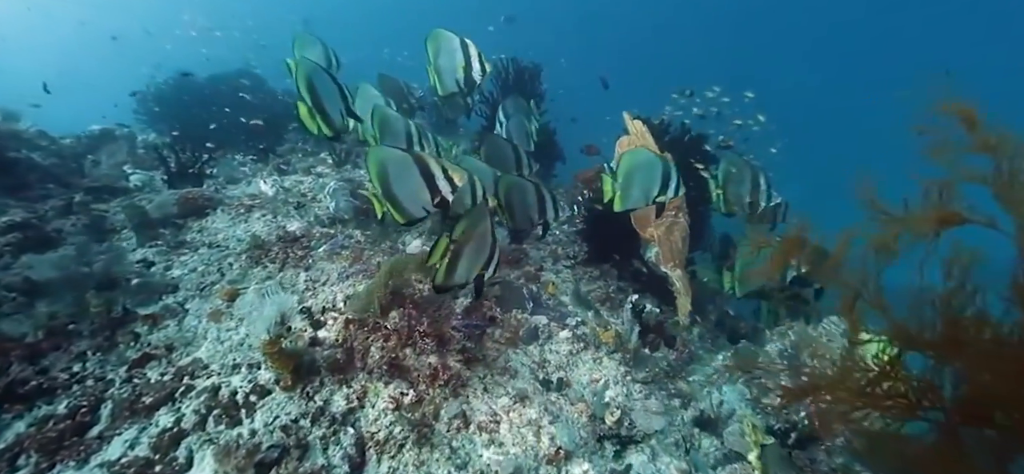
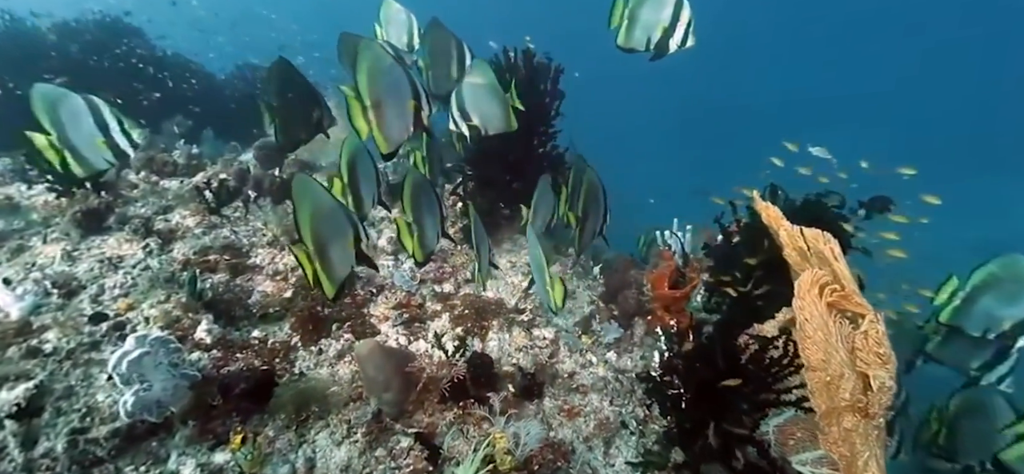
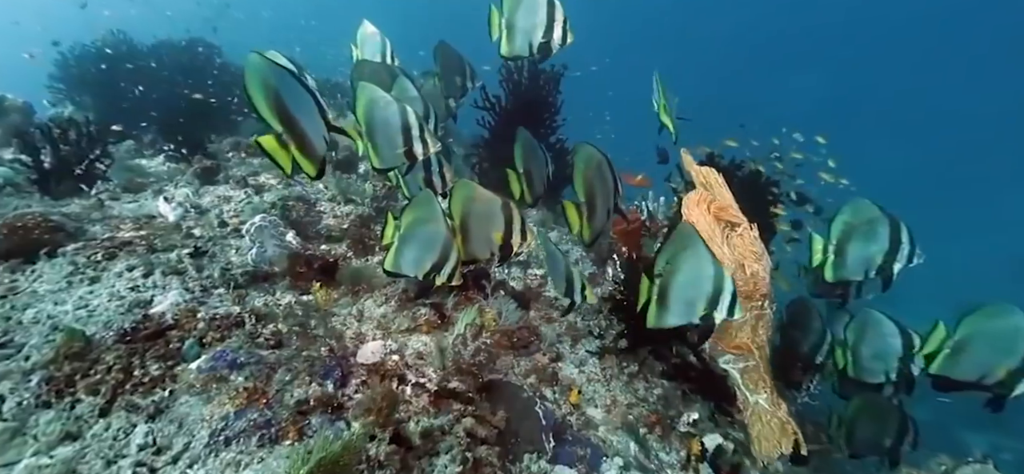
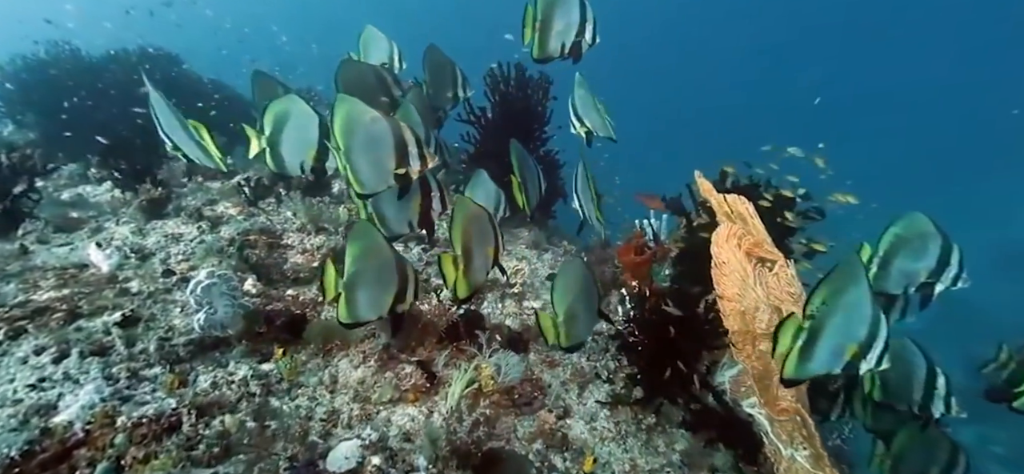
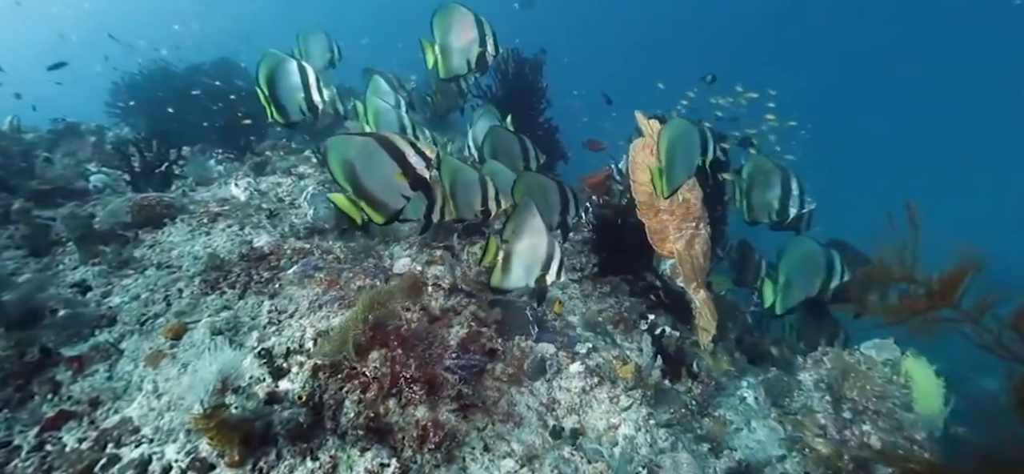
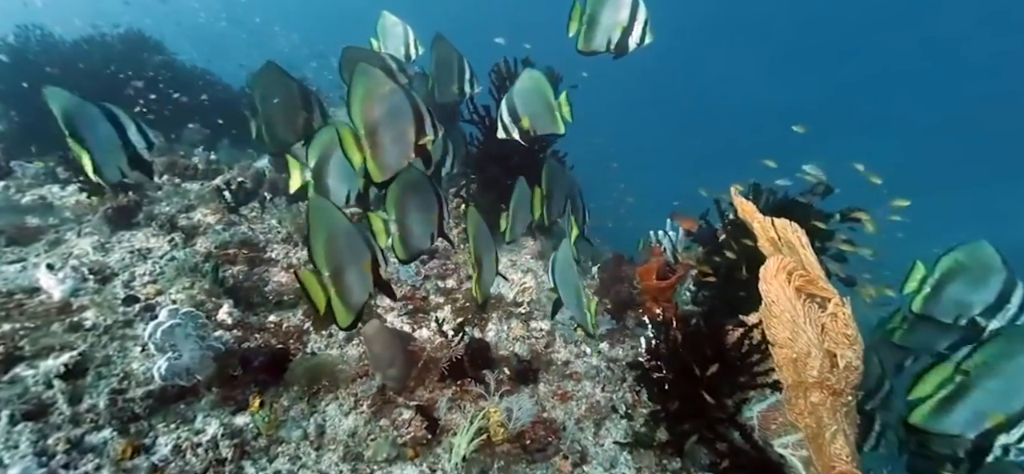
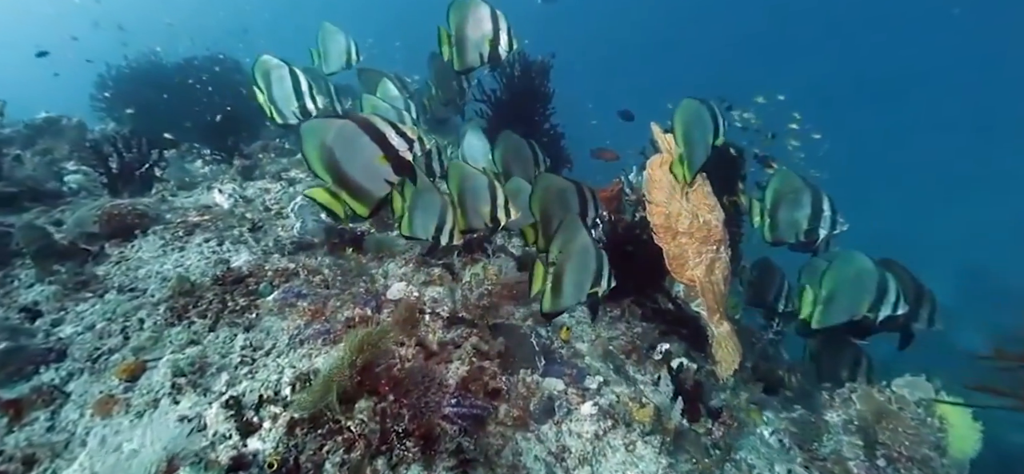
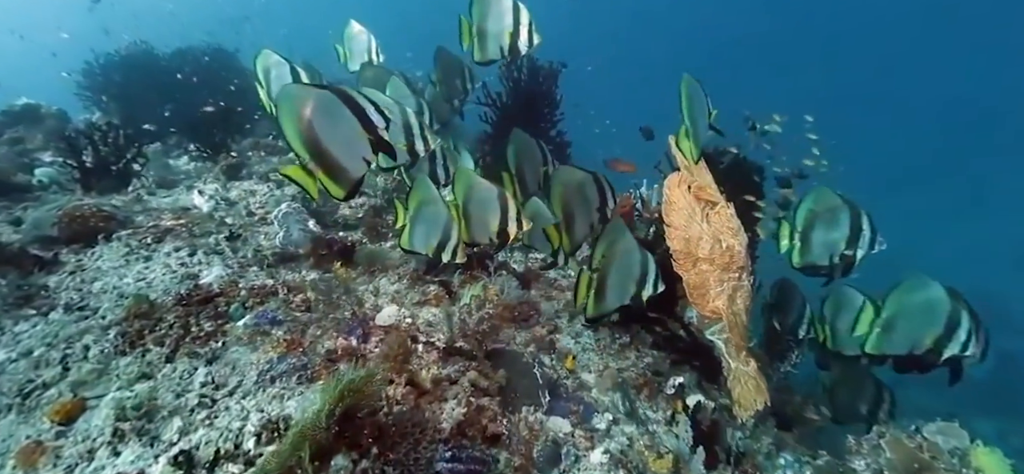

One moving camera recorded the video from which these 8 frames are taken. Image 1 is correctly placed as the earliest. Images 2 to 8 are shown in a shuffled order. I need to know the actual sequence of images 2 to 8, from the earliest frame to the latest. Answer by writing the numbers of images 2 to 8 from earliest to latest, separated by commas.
5, 7, 8, 3, 4, 6, 2
